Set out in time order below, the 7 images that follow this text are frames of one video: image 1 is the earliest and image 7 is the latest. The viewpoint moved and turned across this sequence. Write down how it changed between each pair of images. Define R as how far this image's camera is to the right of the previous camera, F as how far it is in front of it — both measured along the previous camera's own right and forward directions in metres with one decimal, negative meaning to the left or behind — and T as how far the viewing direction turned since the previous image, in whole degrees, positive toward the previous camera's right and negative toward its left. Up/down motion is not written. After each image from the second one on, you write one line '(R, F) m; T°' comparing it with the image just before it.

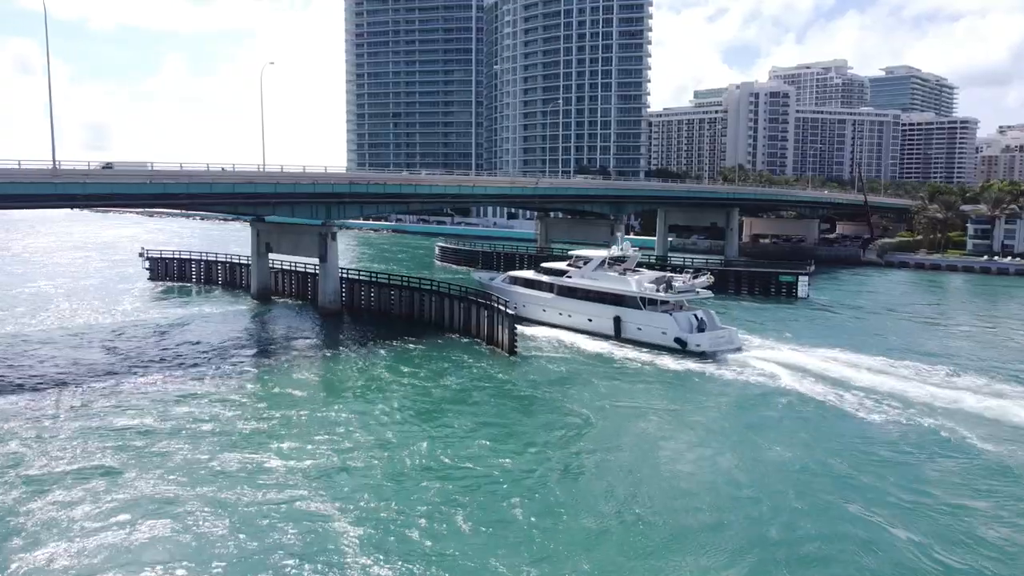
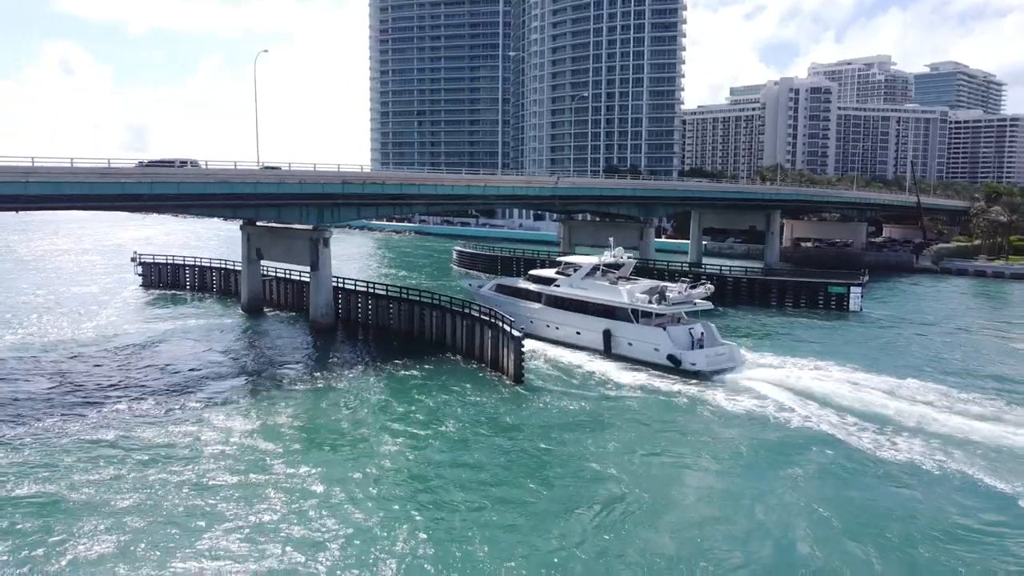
(+0.8, +4.6) m; -2°
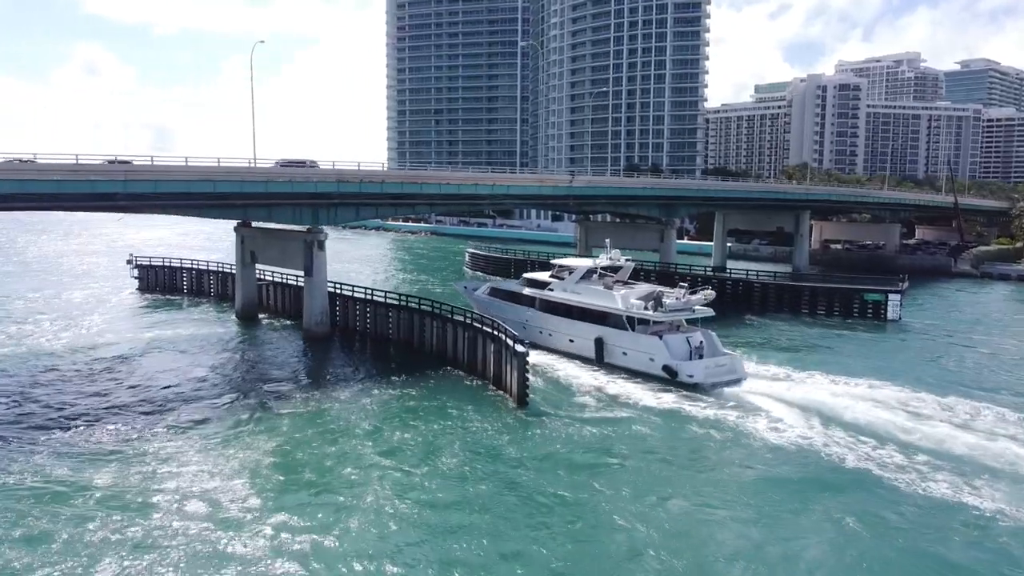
(+0.5, +2.7) m; -1°
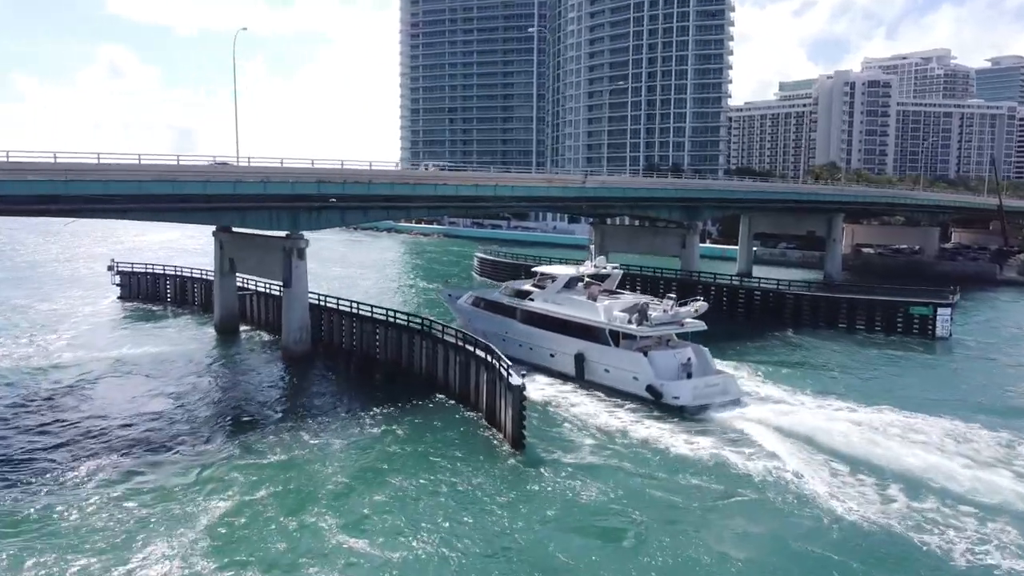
(+0.6, +3.7) m; -1°
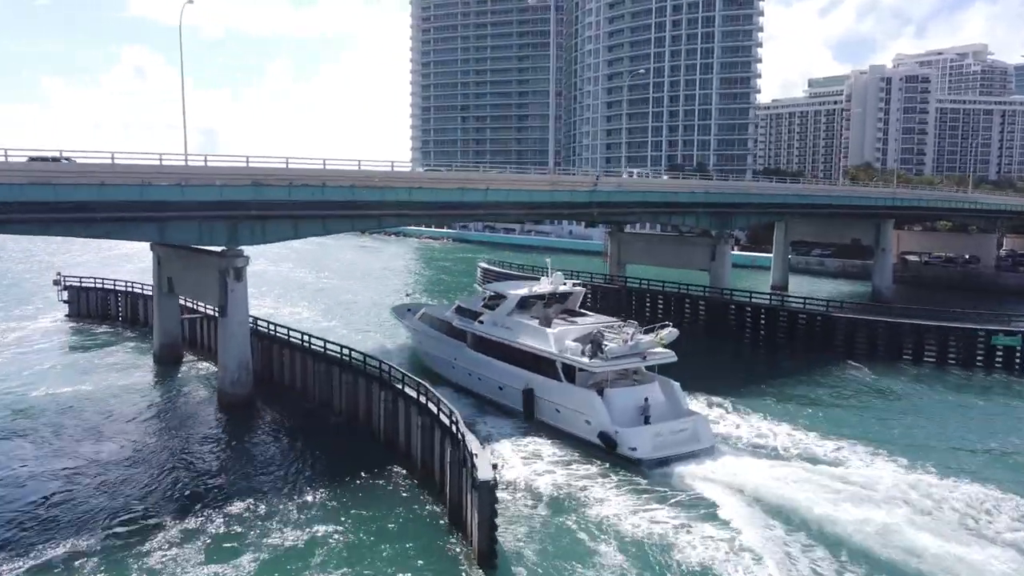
(+0.8, +6.0) m; -1°
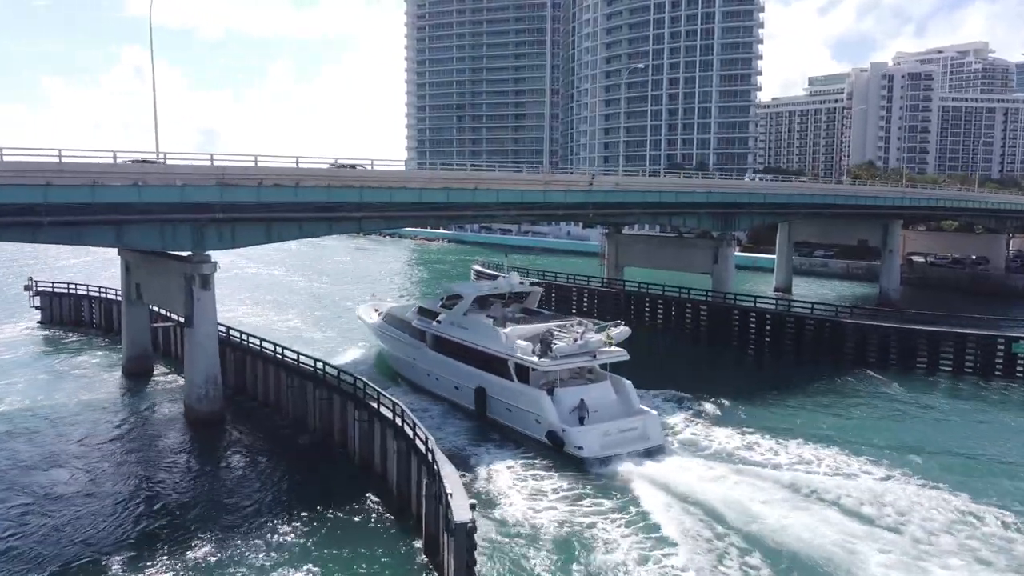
(+0.3, +1.7) m; 0°
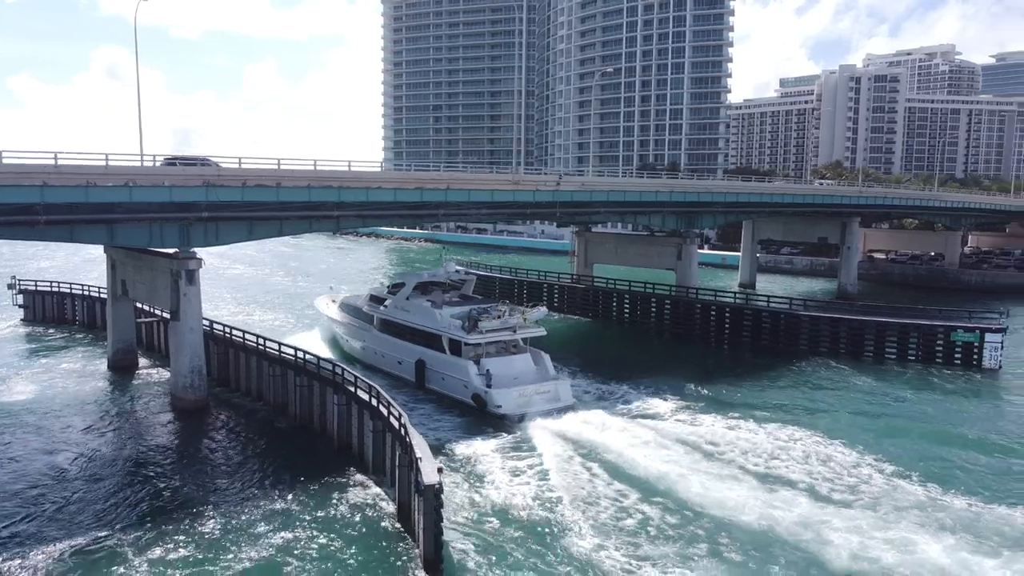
(+0.3, -1.5) m; +1°
